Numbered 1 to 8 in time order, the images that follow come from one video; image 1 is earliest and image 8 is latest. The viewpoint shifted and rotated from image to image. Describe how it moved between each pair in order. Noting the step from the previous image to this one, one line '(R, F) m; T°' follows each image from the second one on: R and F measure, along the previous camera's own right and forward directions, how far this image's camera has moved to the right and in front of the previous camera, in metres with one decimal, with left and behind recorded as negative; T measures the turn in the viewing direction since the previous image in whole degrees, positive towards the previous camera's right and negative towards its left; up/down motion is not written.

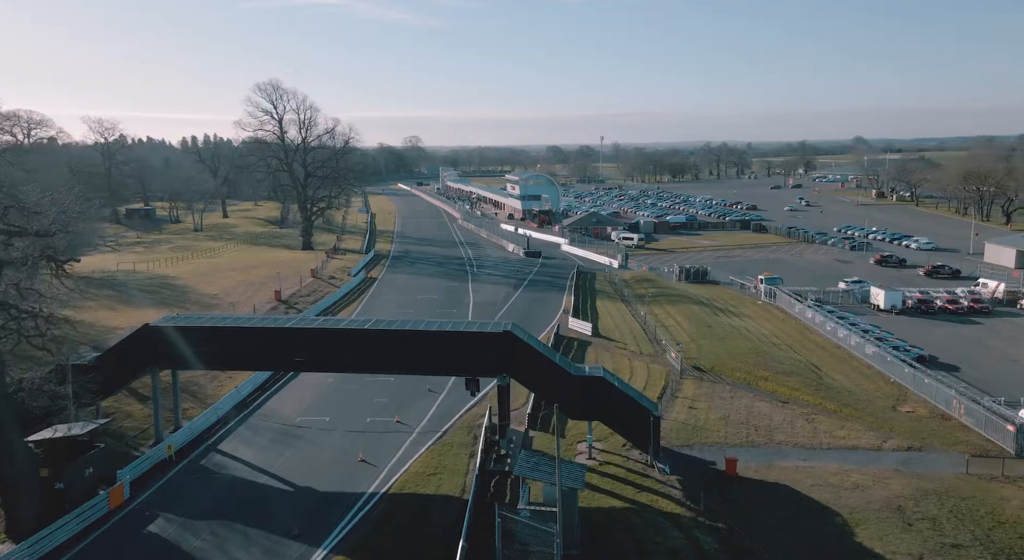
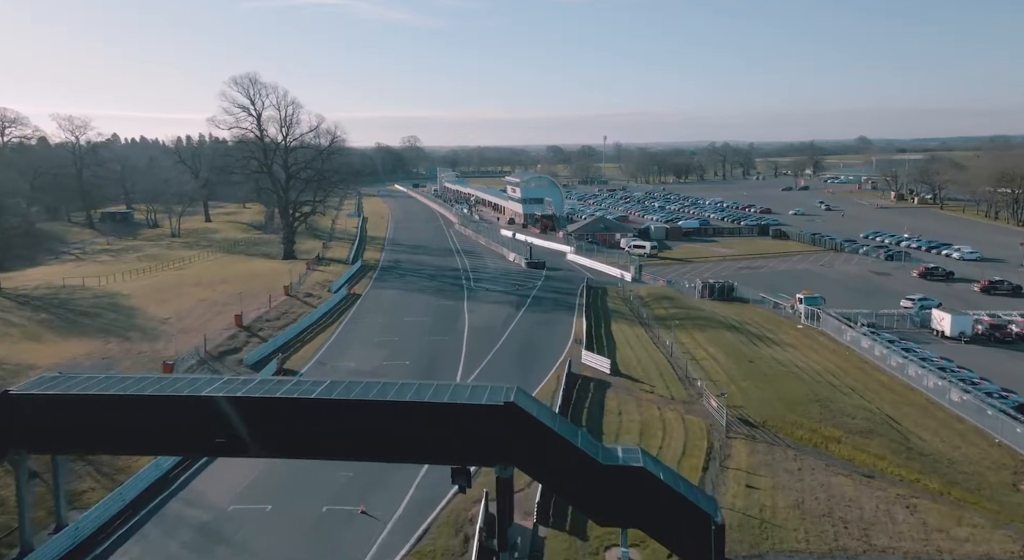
(-0.1, +6.4) m; 0°
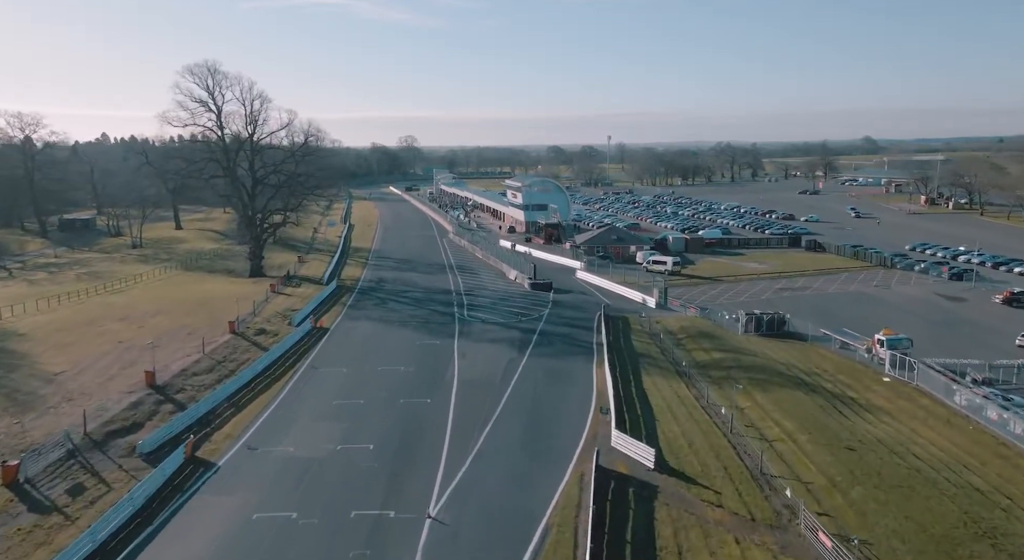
(-0.1, +9.1) m; 0°
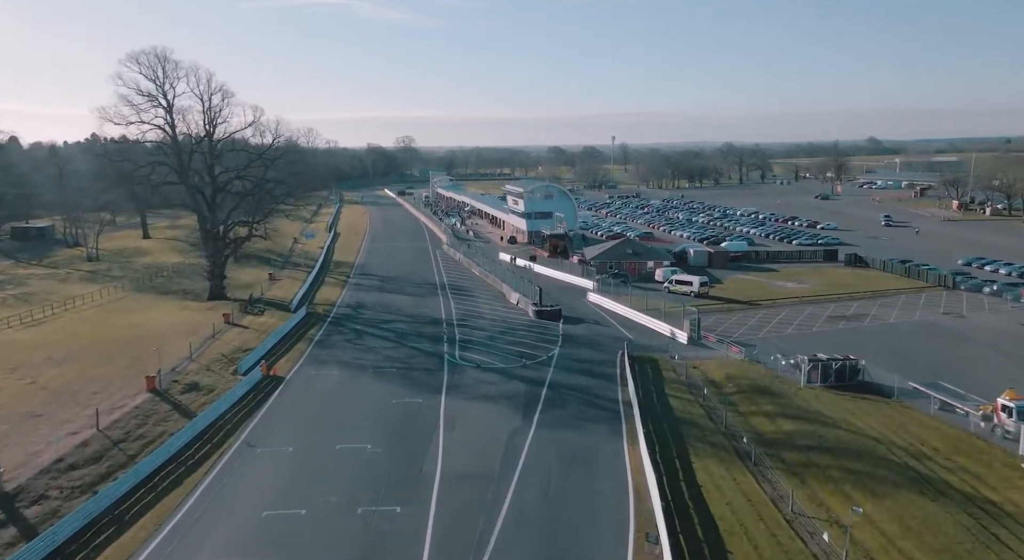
(-0.1, +8.3) m; 0°
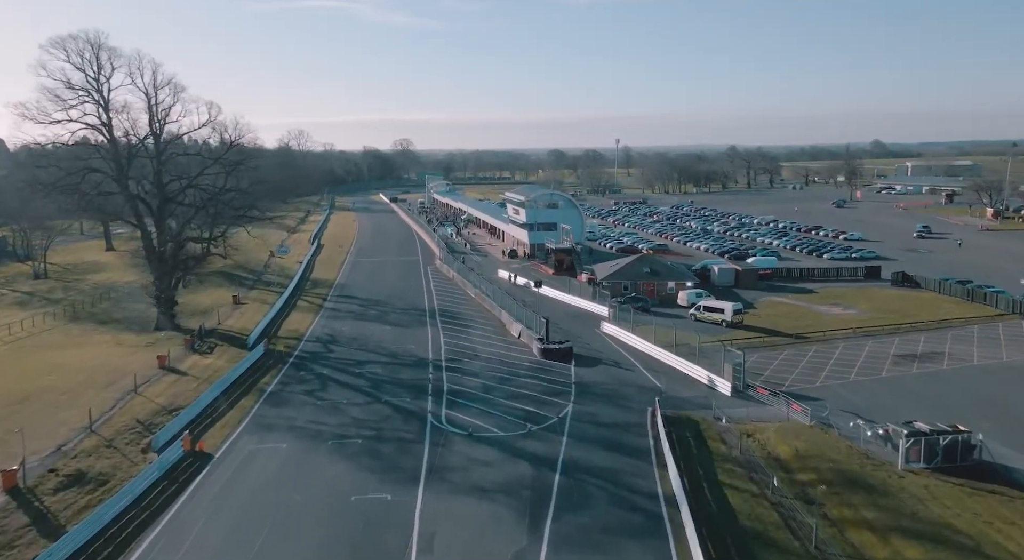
(-0.1, +7.7) m; 0°
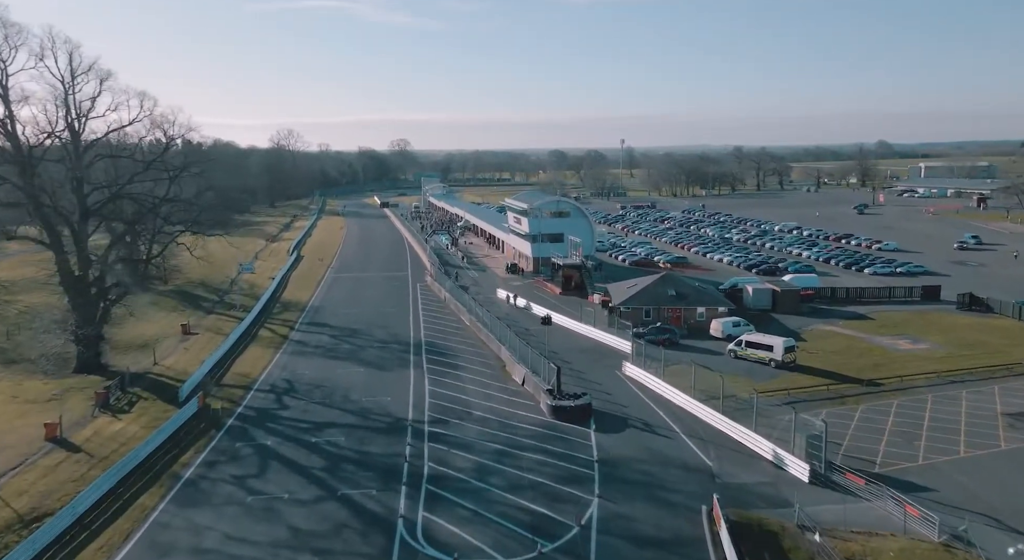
(-0.1, +8.1) m; 0°
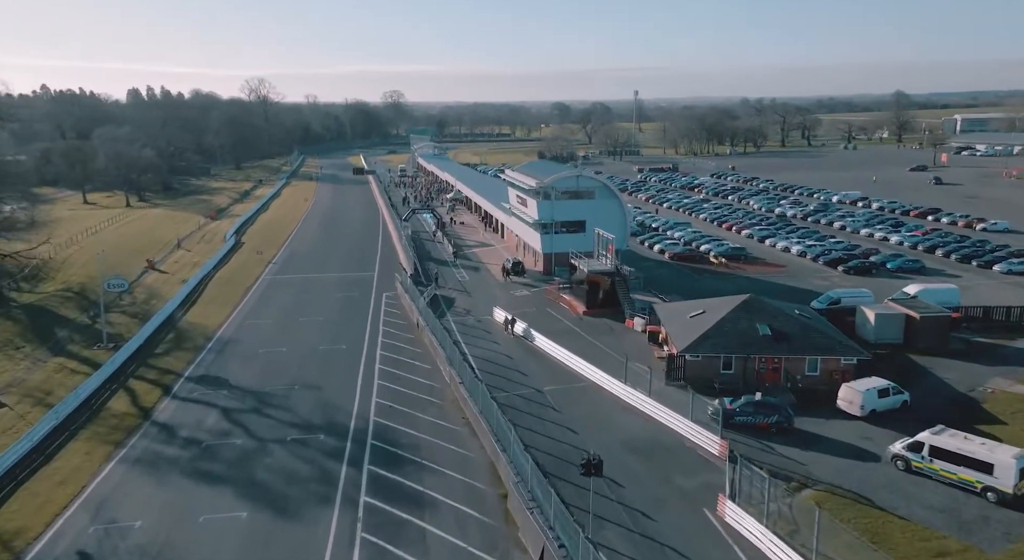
(-0.2, +16.8) m; 0°
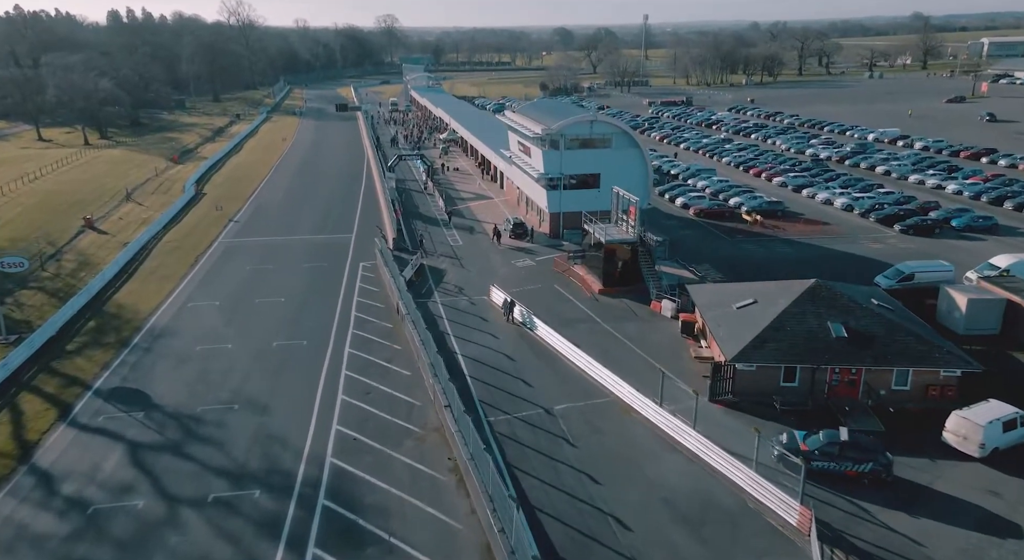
(0.0, +6.9) m; 0°
